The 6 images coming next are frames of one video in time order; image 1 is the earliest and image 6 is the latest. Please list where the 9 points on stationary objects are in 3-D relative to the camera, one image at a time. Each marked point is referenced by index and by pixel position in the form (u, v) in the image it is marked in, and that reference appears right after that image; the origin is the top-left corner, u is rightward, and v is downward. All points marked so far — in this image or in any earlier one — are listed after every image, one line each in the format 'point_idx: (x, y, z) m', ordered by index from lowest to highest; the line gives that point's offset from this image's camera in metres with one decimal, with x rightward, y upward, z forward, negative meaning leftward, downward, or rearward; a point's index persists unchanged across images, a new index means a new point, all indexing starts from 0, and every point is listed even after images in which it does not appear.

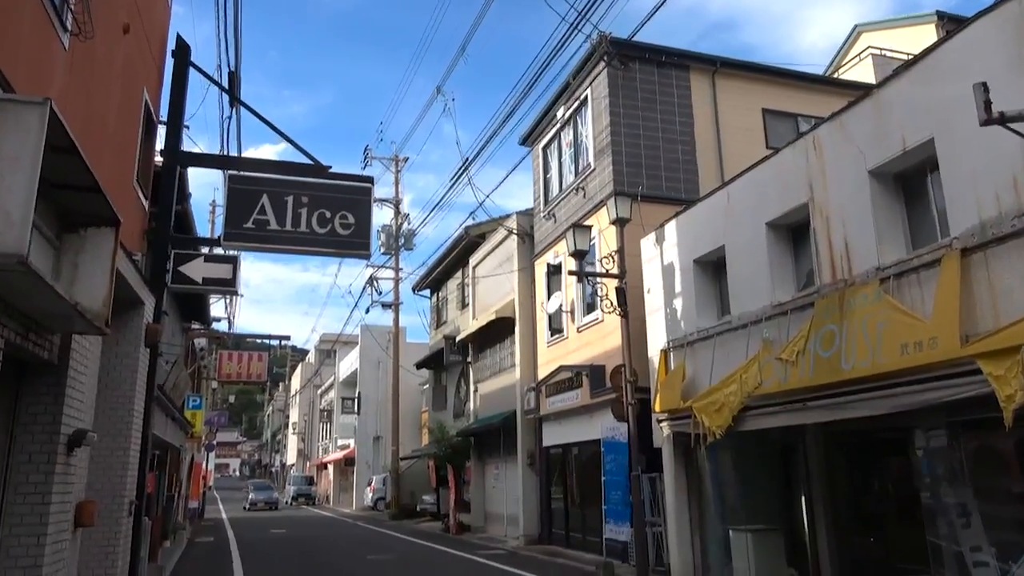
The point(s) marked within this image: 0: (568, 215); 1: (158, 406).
0: (+1.3, +1.7, +17.2) m
1: (-6.8, -2.3, +14.4) m
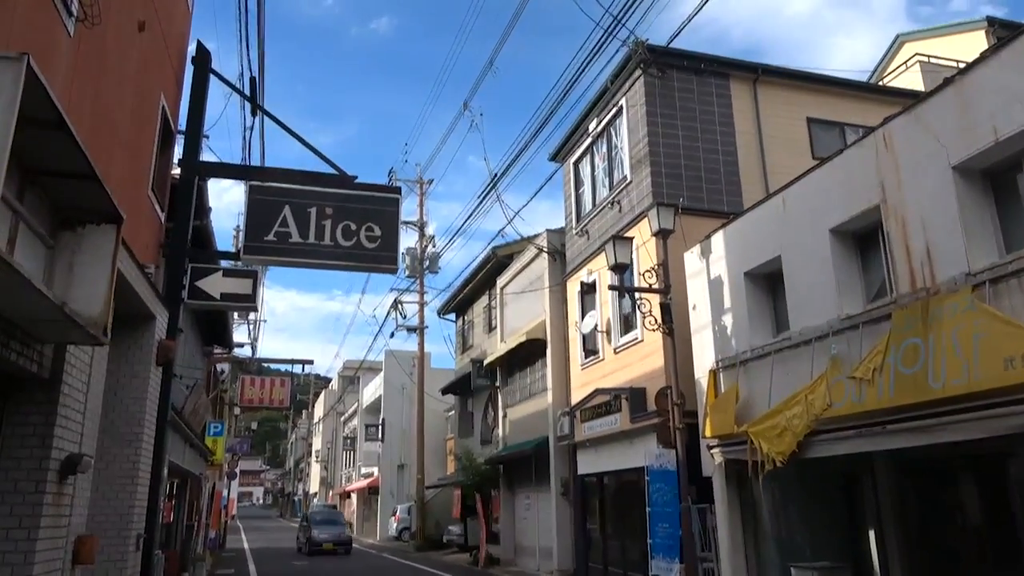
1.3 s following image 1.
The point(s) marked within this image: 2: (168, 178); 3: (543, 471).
0: (+2.0, +1.3, +16.4) m
1: (-6.2, -2.6, +13.7) m
2: (-5.1, +1.6, +11.0) m
3: (+0.8, -4.7, +19.1) m
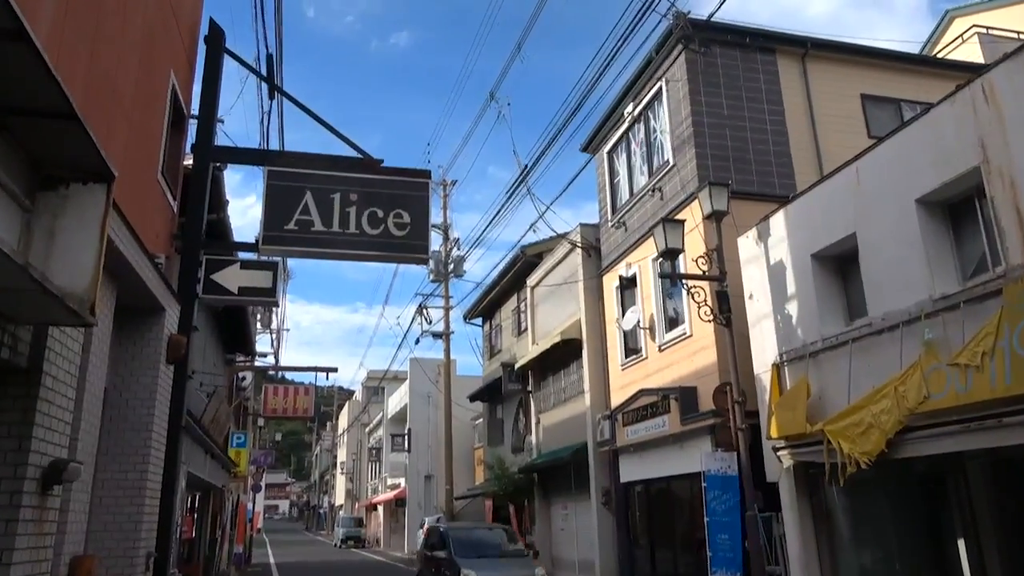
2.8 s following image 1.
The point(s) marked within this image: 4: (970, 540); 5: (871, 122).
0: (+2.7, +1.4, +15.4) m
1: (-5.5, -2.6, +12.8) m
2: (-4.5, +1.7, +10.1) m
3: (+1.7, -4.6, +18.0) m
4: (+5.6, -3.0, +8.9) m
5: (+7.1, +3.3, +14.7) m
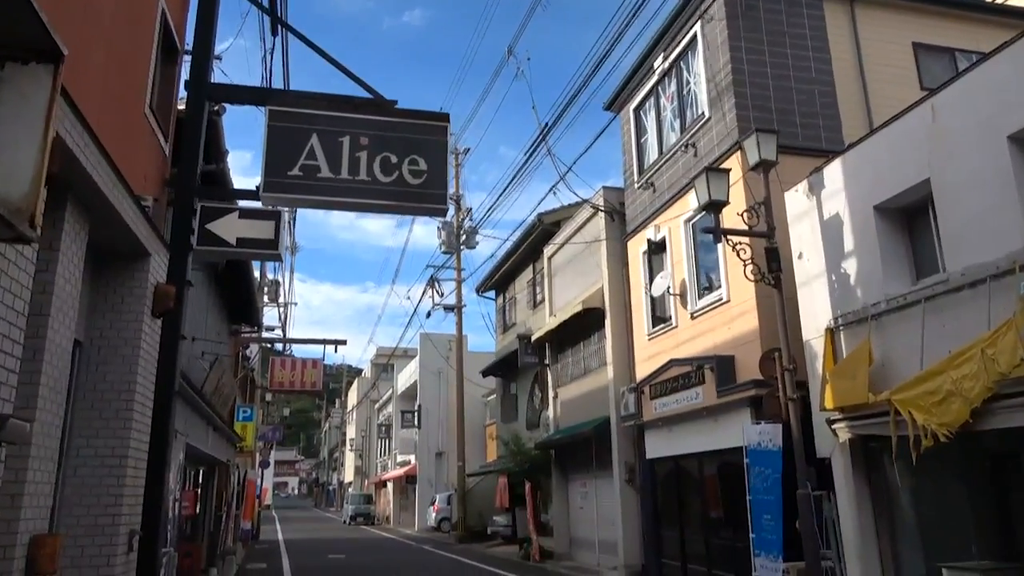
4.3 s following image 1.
0: (+3.1, +2.1, +14.3) m
1: (-5.1, -2.0, +12.0) m
2: (-4.2, +2.3, +9.1) m
3: (+2.1, -3.9, +17.1) m
4: (+5.9, -2.5, +7.9) m
5: (+7.5, +4.0, +13.6) m
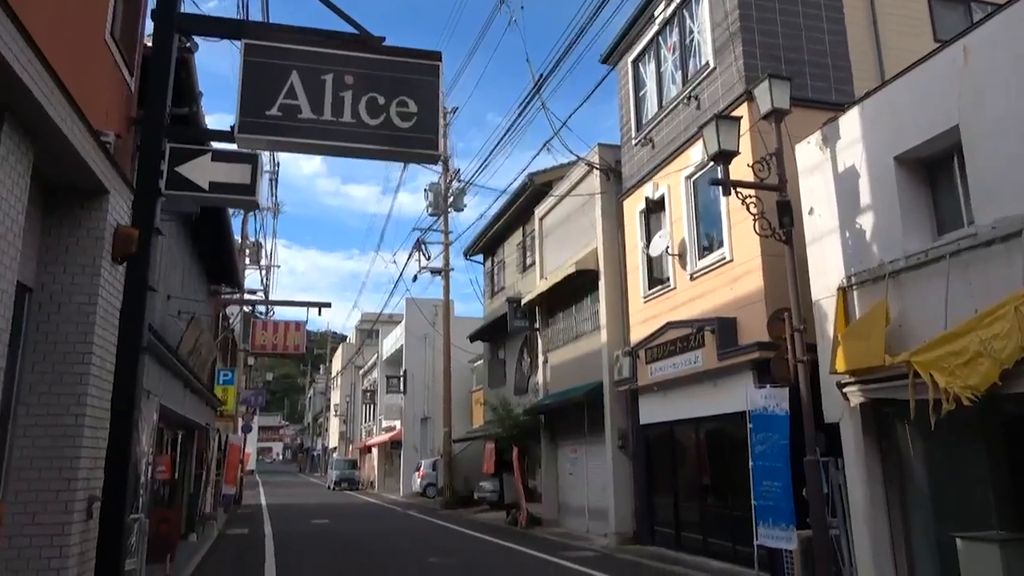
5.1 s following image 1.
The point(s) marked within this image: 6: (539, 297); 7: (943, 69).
0: (+2.9, +2.8, +13.7) m
1: (-5.3, -1.3, +11.3) m
2: (-4.2, +2.9, +8.4) m
3: (+1.9, -3.0, +16.7) m
4: (+5.8, -2.1, +7.6) m
5: (+7.4, +4.6, +12.9) m
6: (+0.7, -0.2, +19.6) m
7: (+4.6, +2.4, +8.0) m
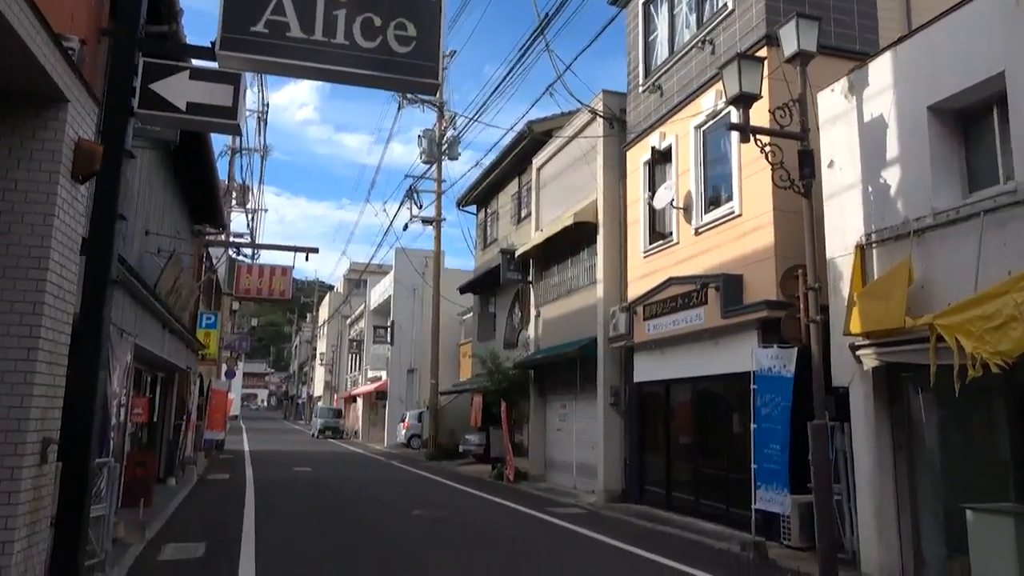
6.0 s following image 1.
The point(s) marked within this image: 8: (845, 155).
0: (+3.0, +3.6, +13.0) m
1: (-5.3, -0.3, +10.7) m
2: (-4.1, +3.6, +7.6) m
3: (+1.6, -2.0, +16.3) m
4: (+5.8, -1.7, +7.2) m
5: (+7.5, +5.2, +12.2) m
6: (+0.6, +1.0, +19.1) m
7: (+4.7, +2.8, +7.3) m
8: (+4.1, +1.6, +9.1) m
